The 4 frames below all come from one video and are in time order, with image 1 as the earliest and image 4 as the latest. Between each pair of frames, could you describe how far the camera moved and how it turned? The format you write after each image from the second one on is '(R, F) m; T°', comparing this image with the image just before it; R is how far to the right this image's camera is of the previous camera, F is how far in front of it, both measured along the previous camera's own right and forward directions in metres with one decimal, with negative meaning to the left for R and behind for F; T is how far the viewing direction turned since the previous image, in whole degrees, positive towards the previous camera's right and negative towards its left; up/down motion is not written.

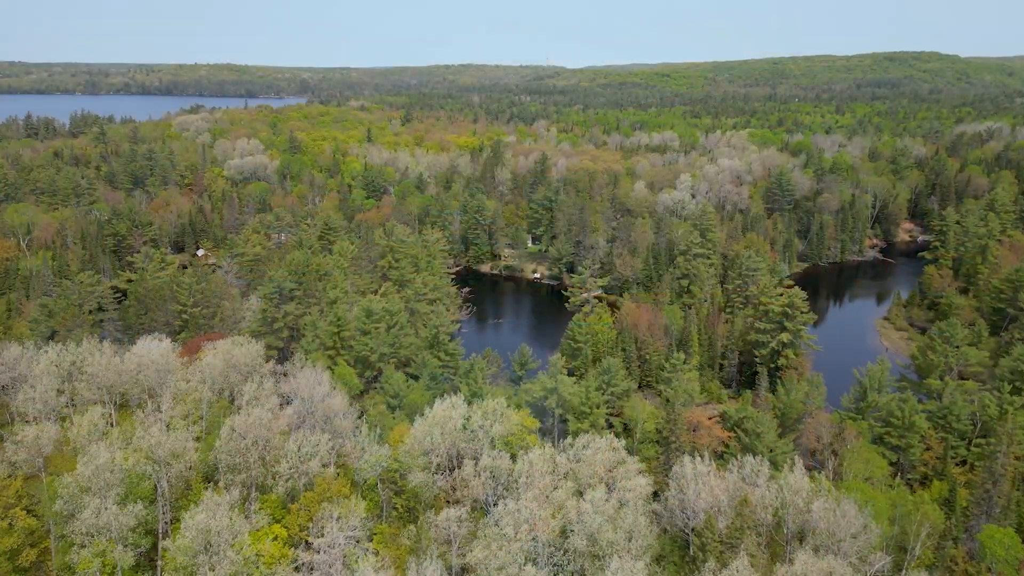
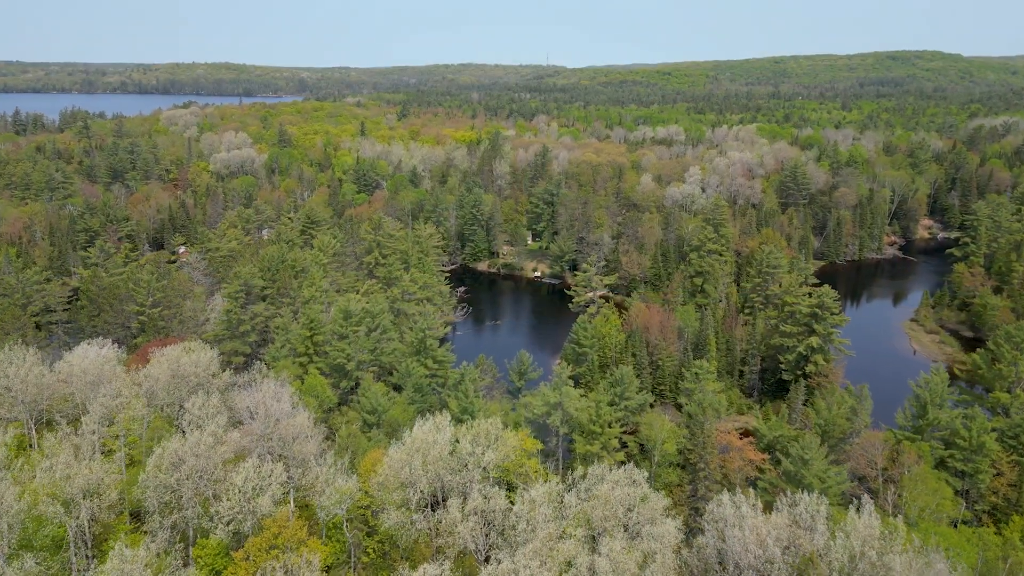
(+0.1, +6.1) m; 0°
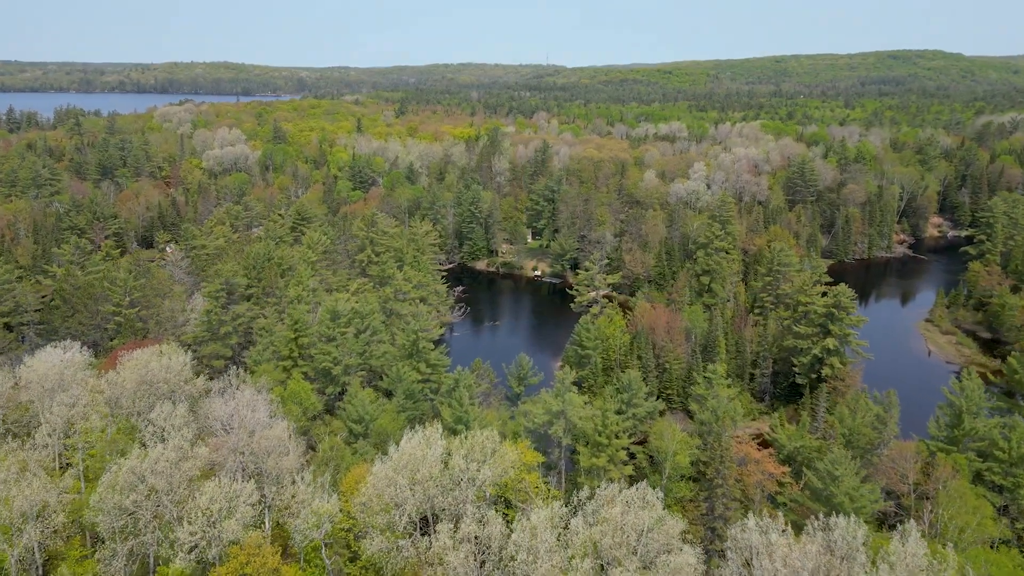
(+0.1, +2.9) m; 0°
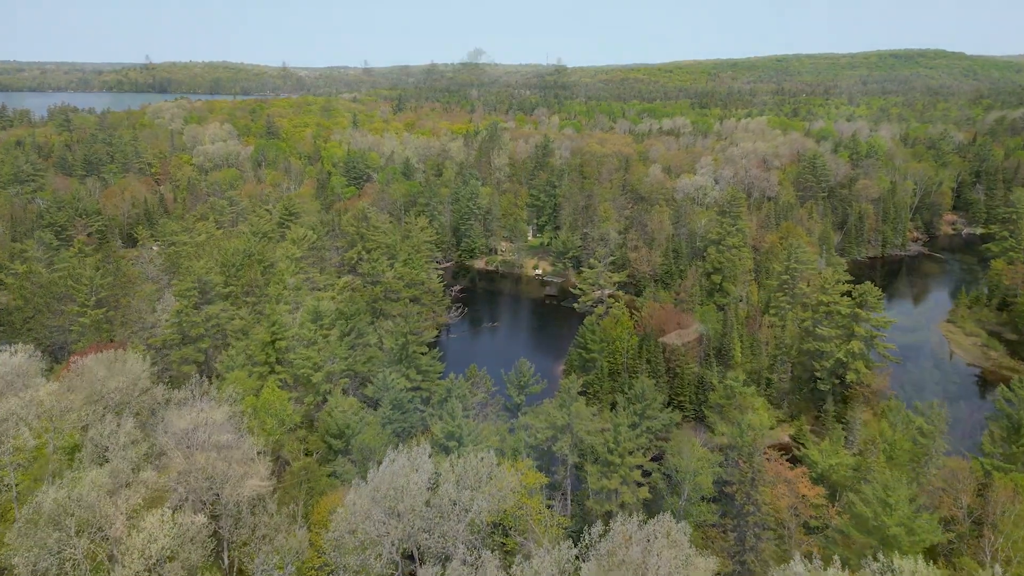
(0.0, +3.8) m; 0°
